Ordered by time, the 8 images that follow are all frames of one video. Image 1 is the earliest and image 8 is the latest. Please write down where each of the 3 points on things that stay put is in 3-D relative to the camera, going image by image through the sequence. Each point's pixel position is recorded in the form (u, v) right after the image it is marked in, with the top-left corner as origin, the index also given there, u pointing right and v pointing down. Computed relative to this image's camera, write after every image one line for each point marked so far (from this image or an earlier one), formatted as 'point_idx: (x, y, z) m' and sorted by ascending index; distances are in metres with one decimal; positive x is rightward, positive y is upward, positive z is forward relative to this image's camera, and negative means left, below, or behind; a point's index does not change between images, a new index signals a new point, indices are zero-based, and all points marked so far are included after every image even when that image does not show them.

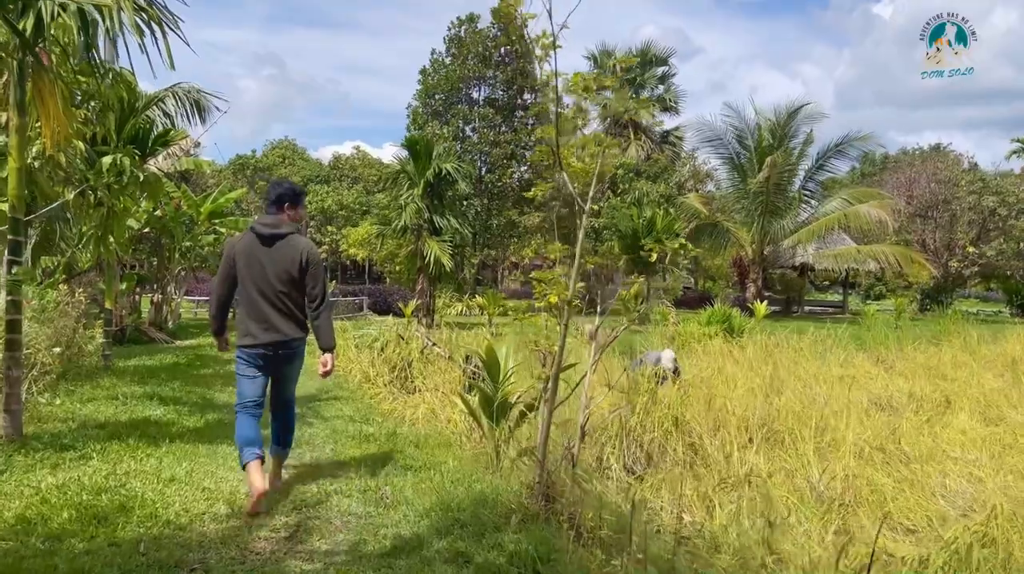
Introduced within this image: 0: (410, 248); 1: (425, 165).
0: (-1.6, +0.6, +12.6) m
1: (-1.3, +1.9, +12.3) m
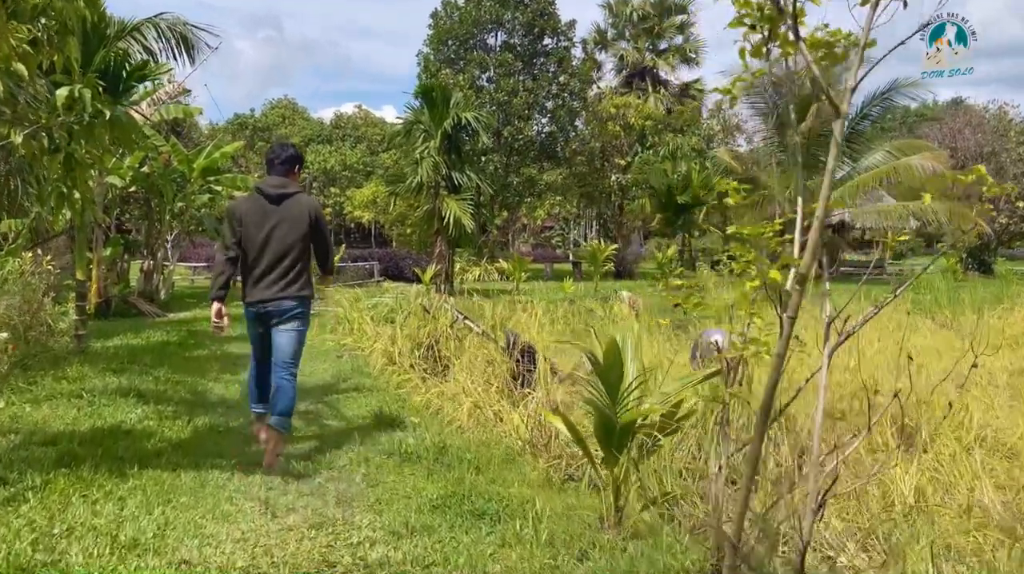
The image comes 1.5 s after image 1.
0: (-1.2, +1.1, +11.5) m
1: (-0.9, +2.4, +11.1) m
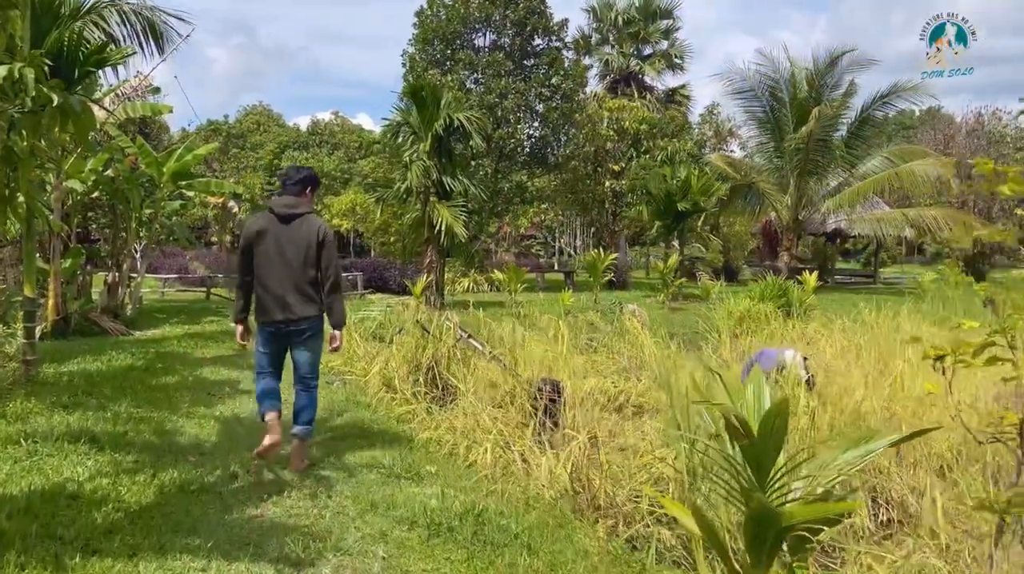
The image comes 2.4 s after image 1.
0: (-1.3, +1.0, +10.8) m
1: (-1.0, +2.2, +10.4) m
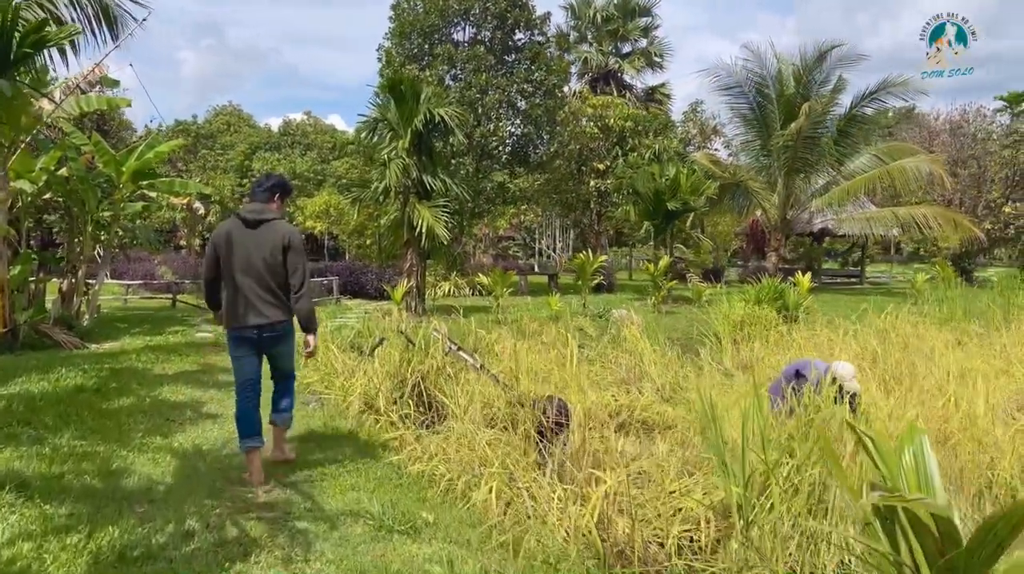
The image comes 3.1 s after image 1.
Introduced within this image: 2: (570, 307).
0: (-1.5, +0.9, +10.2) m
1: (-1.2, +2.1, +9.8) m
2: (+0.8, -0.3, +10.4) m
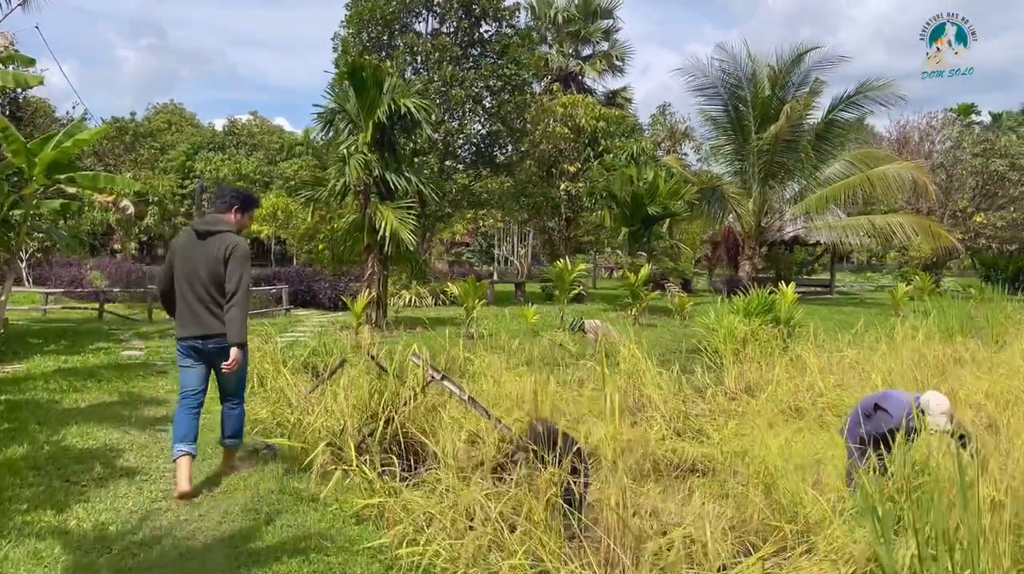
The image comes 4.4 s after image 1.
0: (-1.8, +0.8, +9.2) m
1: (-1.5, +2.0, +8.8) m
2: (+0.4, -0.4, +9.5) m
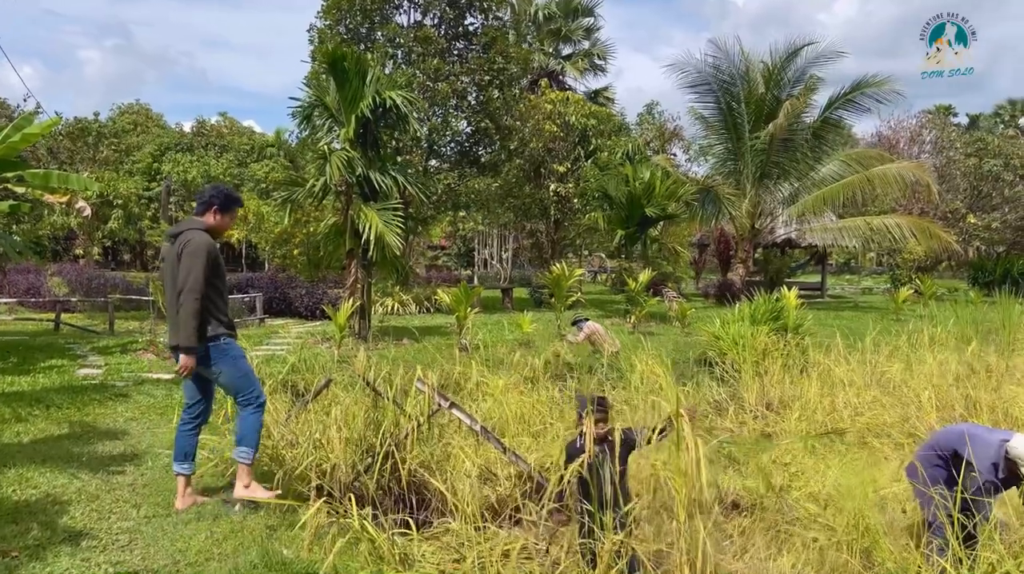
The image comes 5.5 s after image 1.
0: (-1.9, +0.7, +8.5) m
1: (-1.6, +1.9, +8.1) m
2: (+0.3, -0.5, +8.9) m
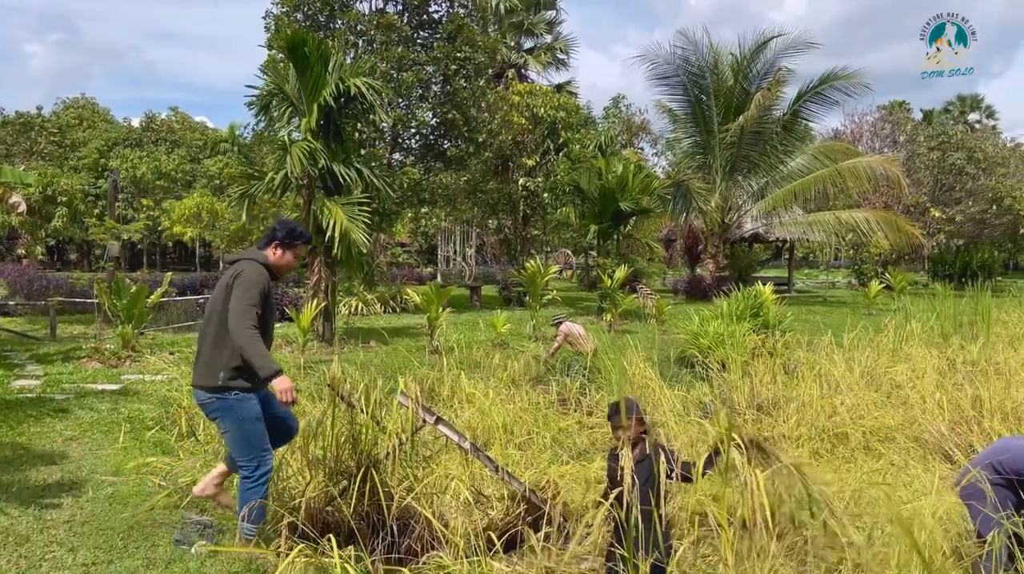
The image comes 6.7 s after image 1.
0: (-2.1, +0.7, +8.0) m
1: (-1.8, +1.9, +7.6) m
2: (0.0, -0.4, +8.5) m
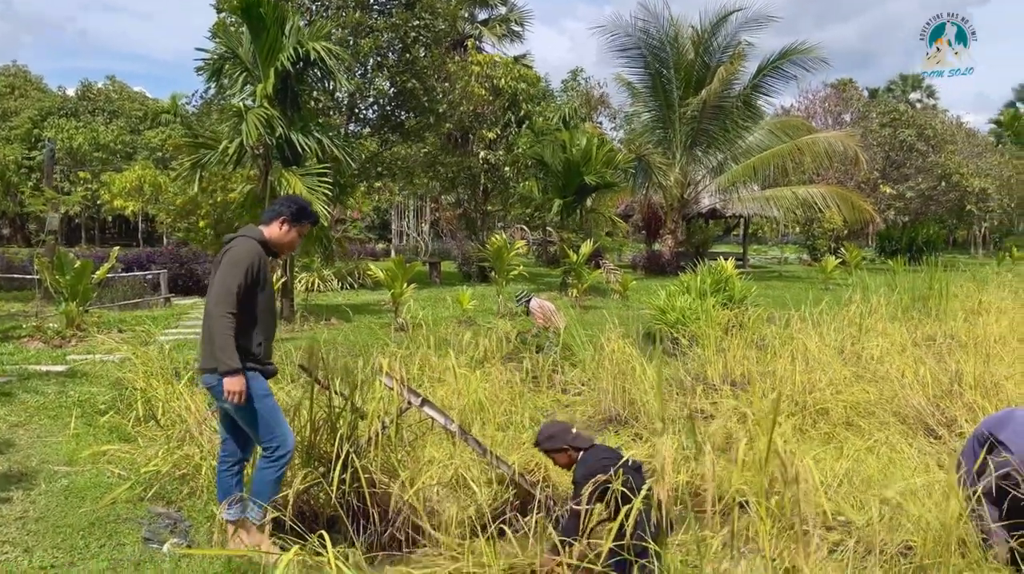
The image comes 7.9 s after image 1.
0: (-2.5, +0.9, +7.6) m
1: (-2.1, +2.2, +7.3) m
2: (-0.3, -0.2, +8.3) m
